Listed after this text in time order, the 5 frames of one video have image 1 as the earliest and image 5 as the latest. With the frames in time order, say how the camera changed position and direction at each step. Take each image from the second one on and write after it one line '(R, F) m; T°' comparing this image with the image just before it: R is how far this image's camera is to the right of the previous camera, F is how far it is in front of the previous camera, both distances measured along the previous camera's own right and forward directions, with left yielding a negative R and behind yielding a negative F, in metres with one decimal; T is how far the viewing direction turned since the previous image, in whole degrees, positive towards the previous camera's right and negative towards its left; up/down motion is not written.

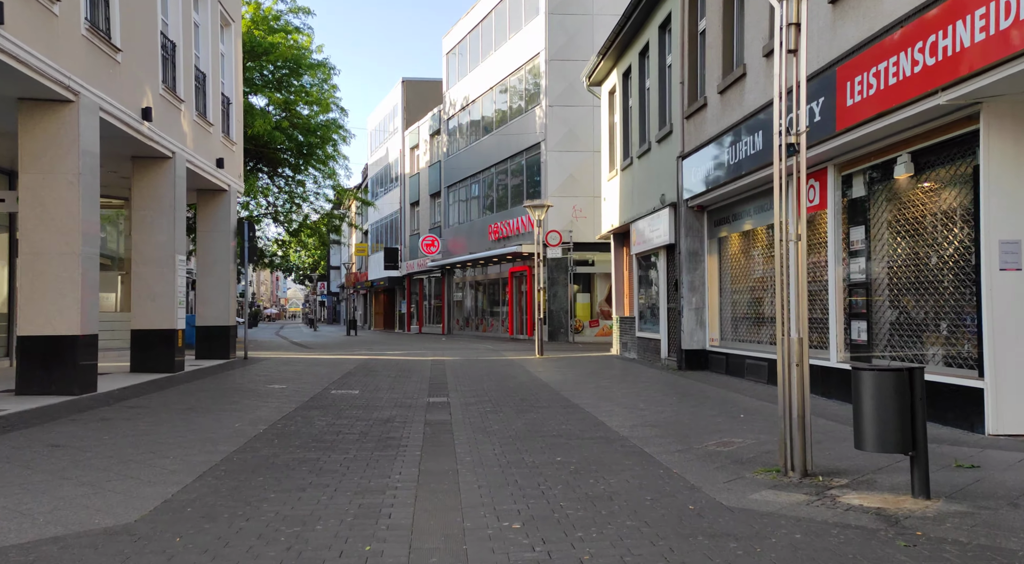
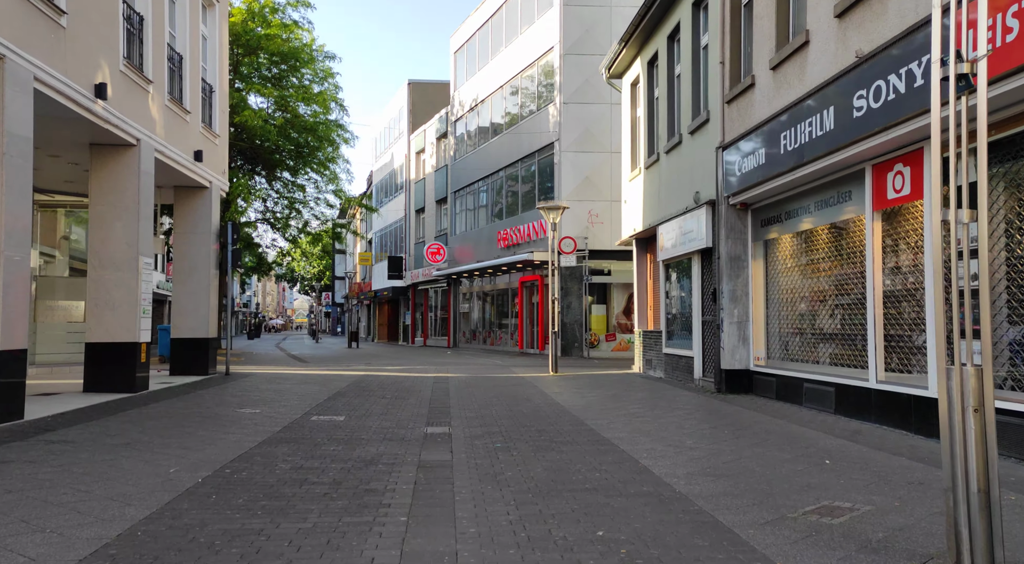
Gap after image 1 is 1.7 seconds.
(-0.1, +1.9) m; -1°
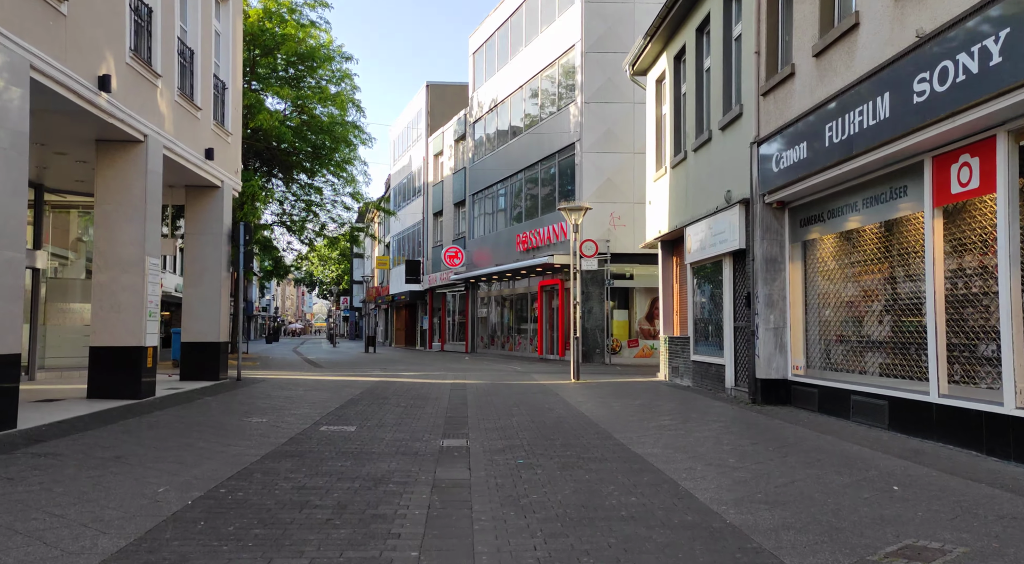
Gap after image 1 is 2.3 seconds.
(-0.1, +0.7) m; -1°
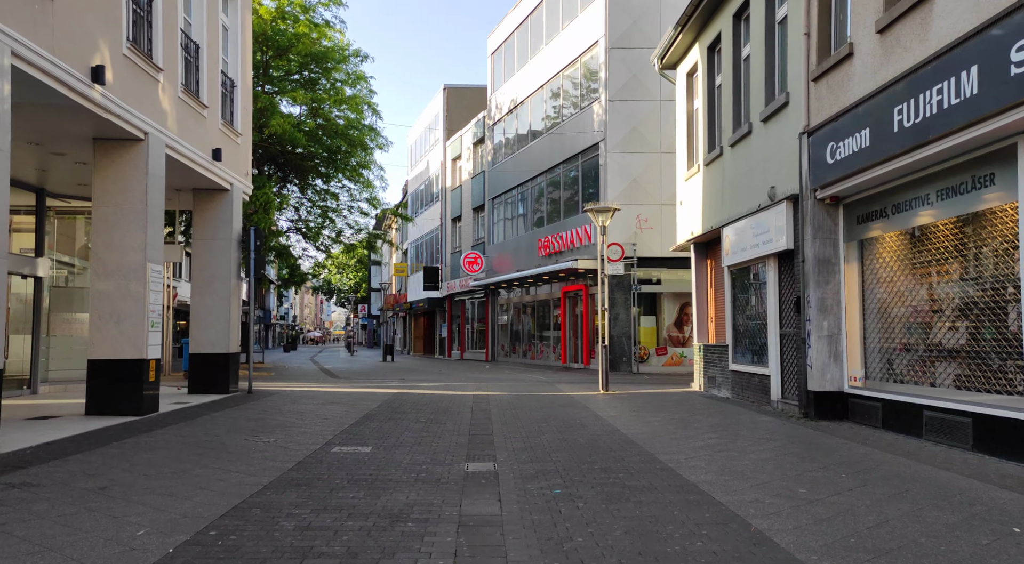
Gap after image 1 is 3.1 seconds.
(-0.1, +0.9) m; -1°
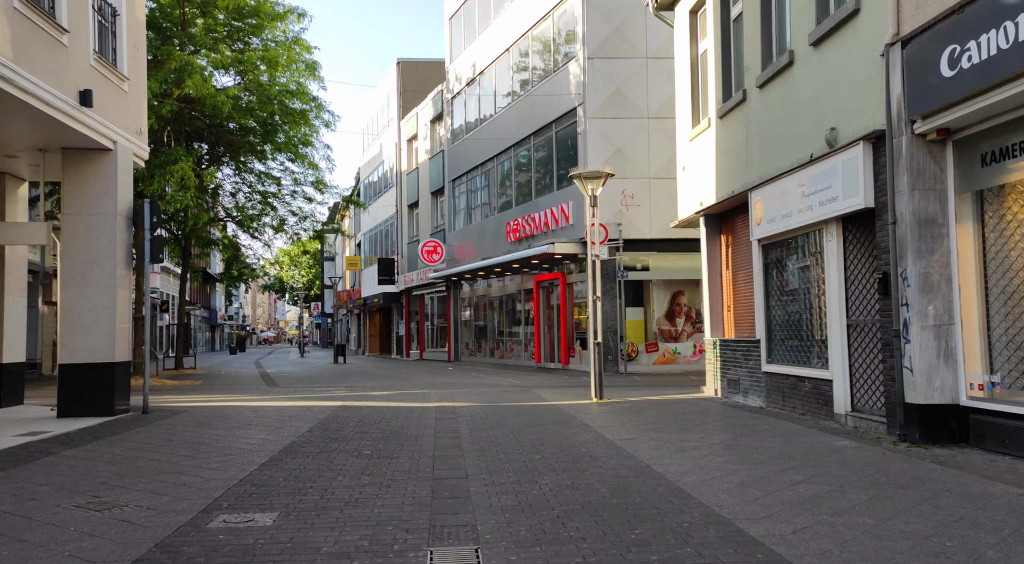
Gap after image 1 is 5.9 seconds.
(-0.2, +3.2) m; +3°
